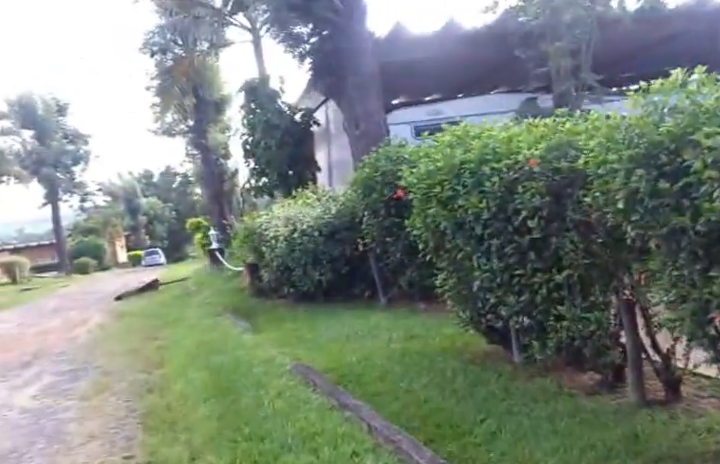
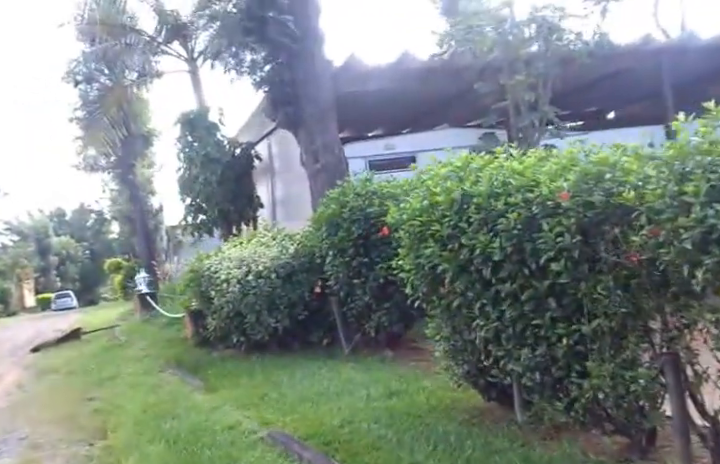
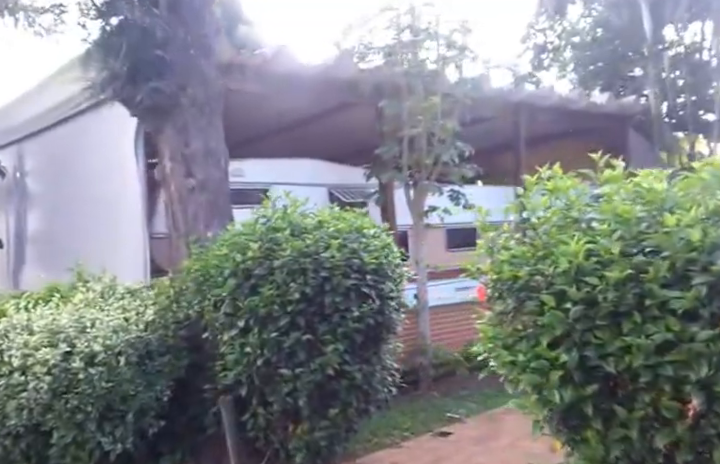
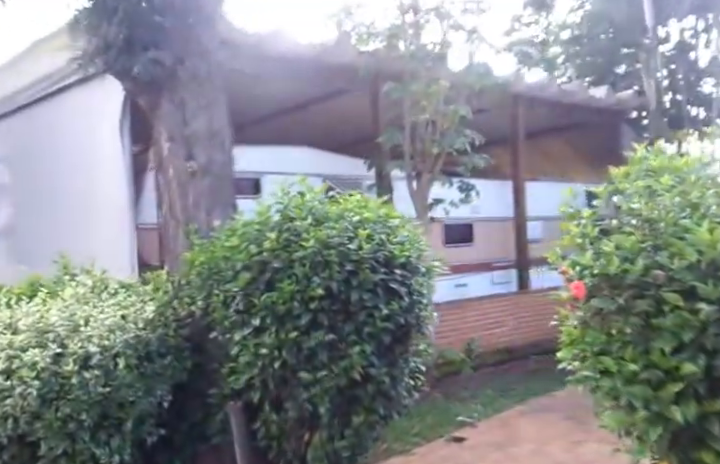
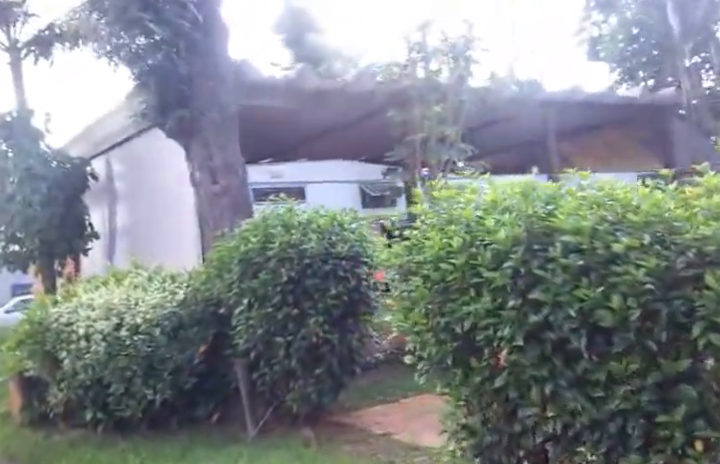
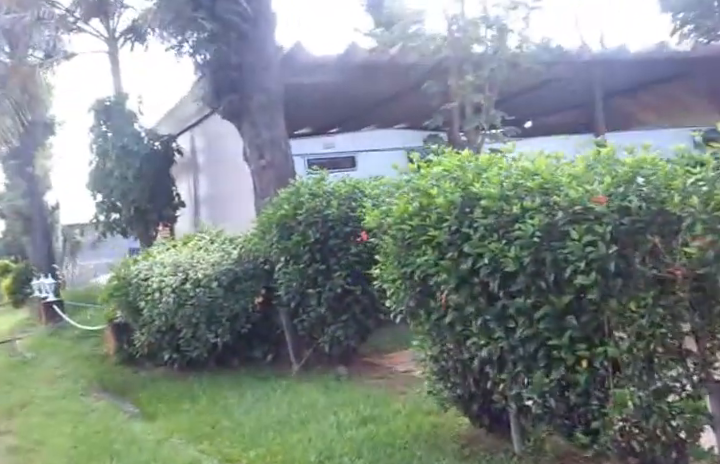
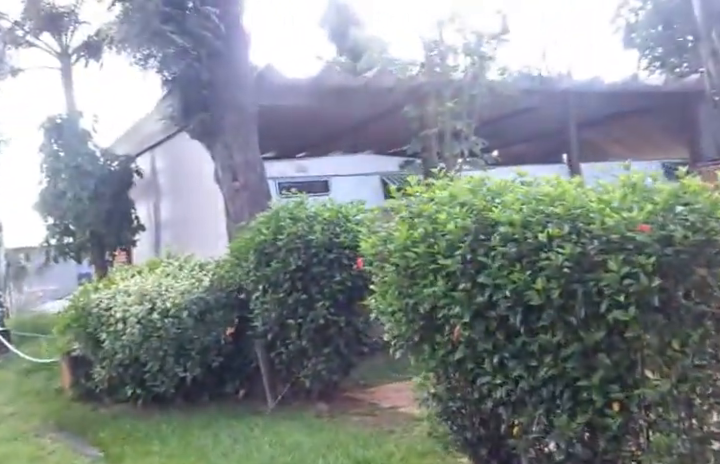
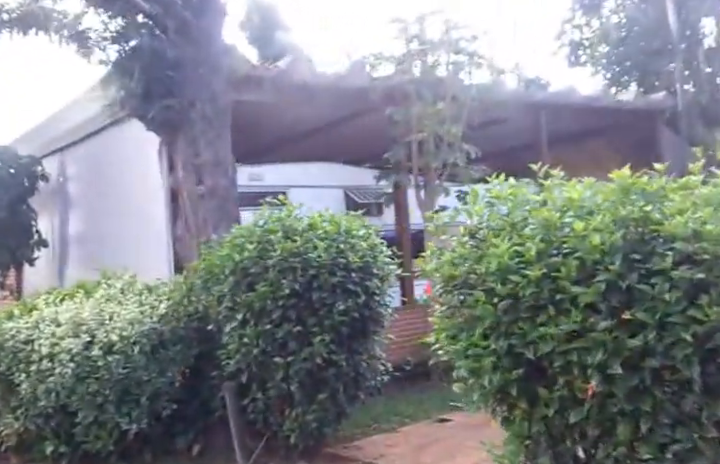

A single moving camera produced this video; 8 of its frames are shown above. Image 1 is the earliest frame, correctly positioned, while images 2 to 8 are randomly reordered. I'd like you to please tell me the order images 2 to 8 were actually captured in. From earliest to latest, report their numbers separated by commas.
2, 6, 7, 5, 8, 3, 4
